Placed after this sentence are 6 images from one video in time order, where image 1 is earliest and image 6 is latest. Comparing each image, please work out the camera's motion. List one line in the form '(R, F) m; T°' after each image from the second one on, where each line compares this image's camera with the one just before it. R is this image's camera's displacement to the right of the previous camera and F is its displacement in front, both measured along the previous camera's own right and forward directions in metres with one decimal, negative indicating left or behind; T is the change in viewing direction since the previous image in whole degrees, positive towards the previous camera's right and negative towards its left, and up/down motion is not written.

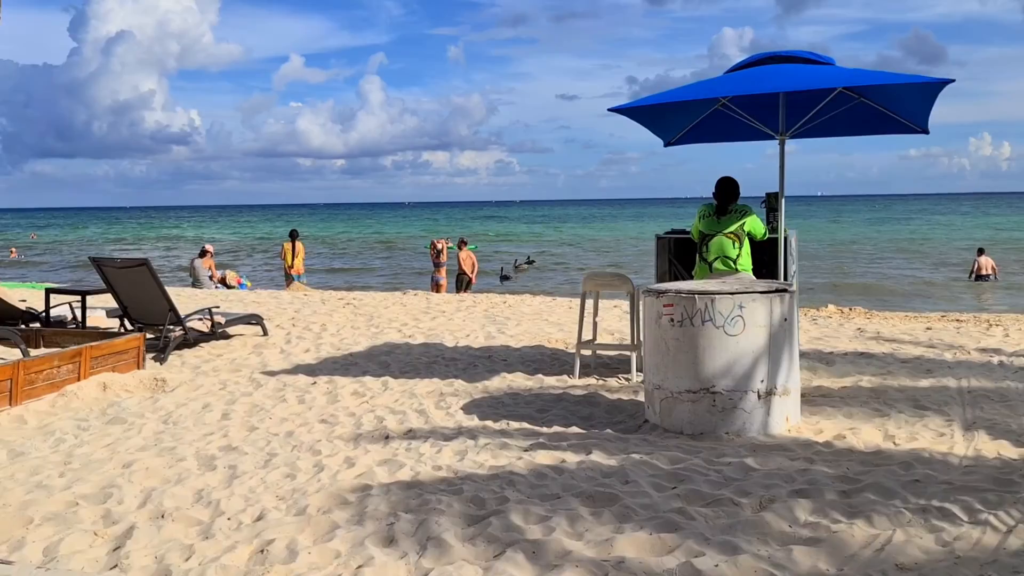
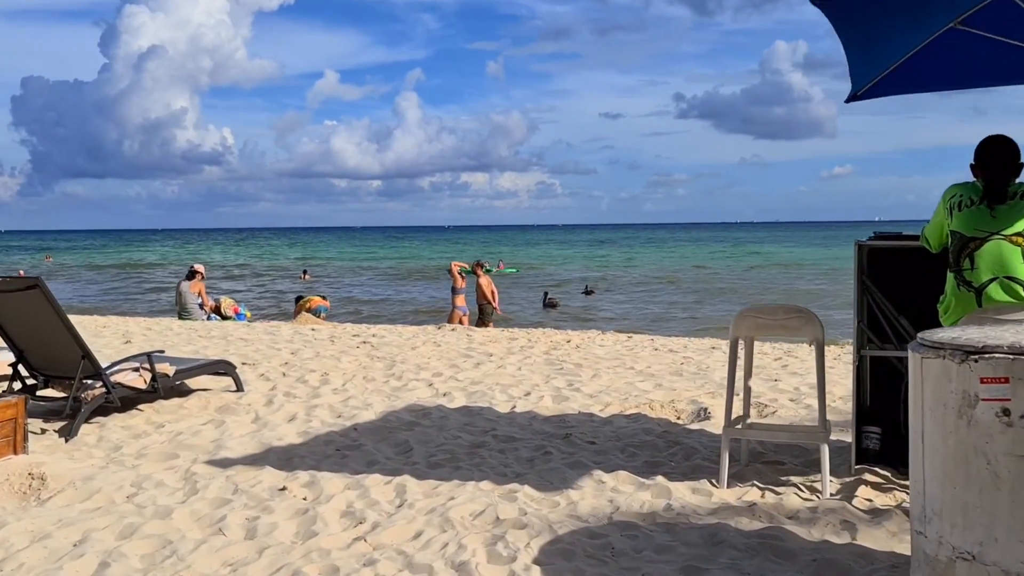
(-0.2, +2.8) m; -2°
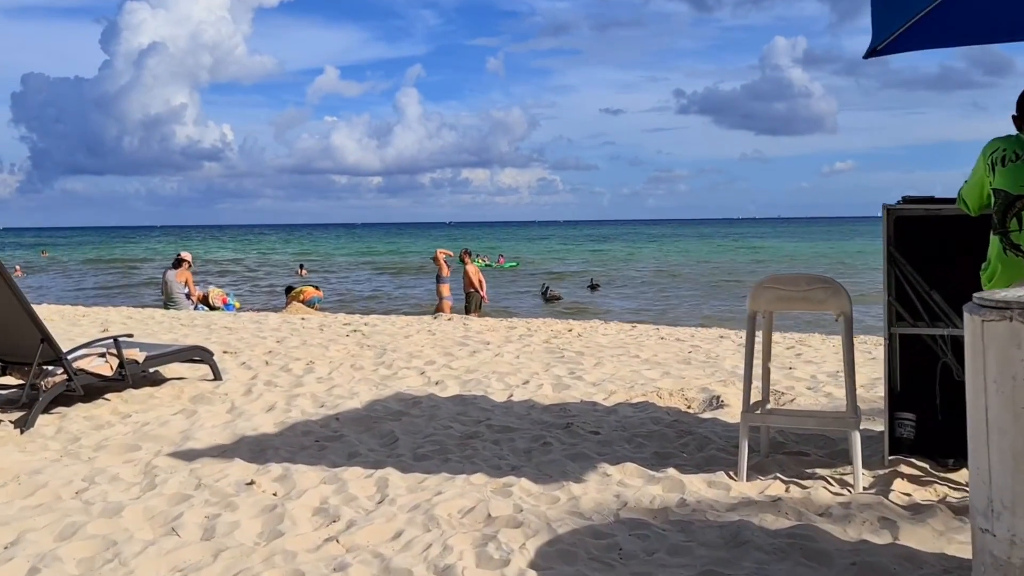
(0.0, +0.4) m; 0°
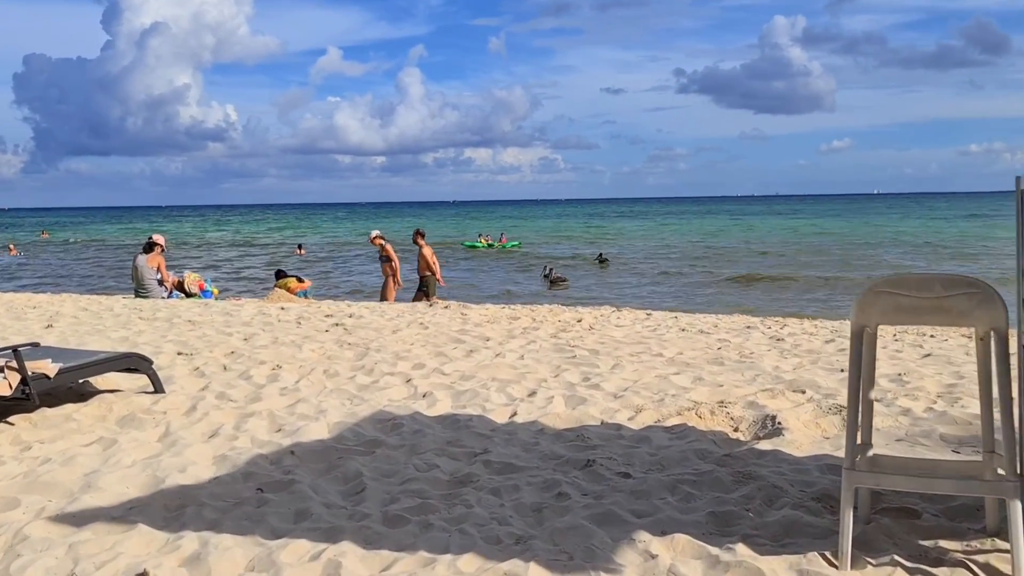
(0.0, +1.1) m; 0°
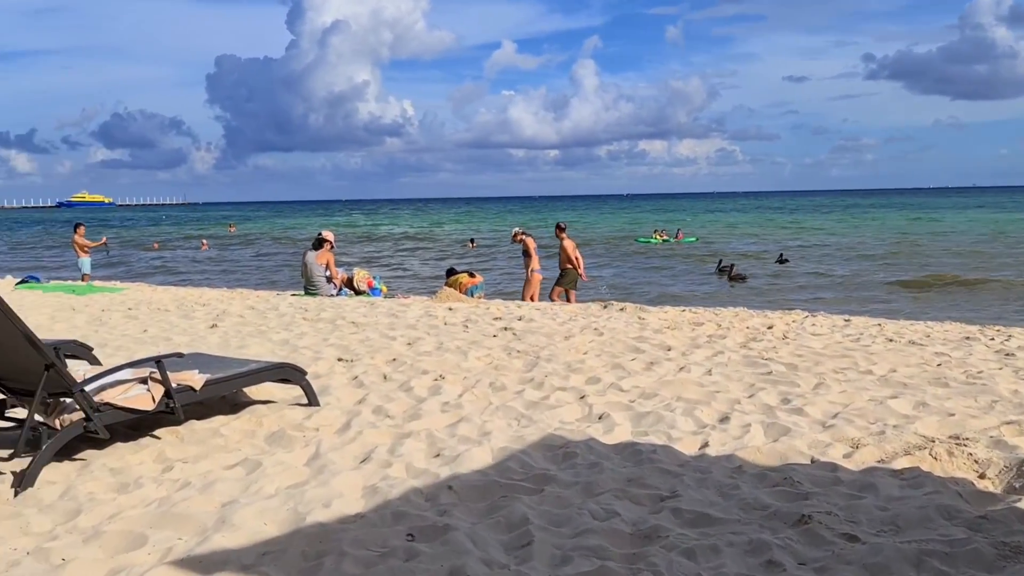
(-0.1, +0.6) m; -9°
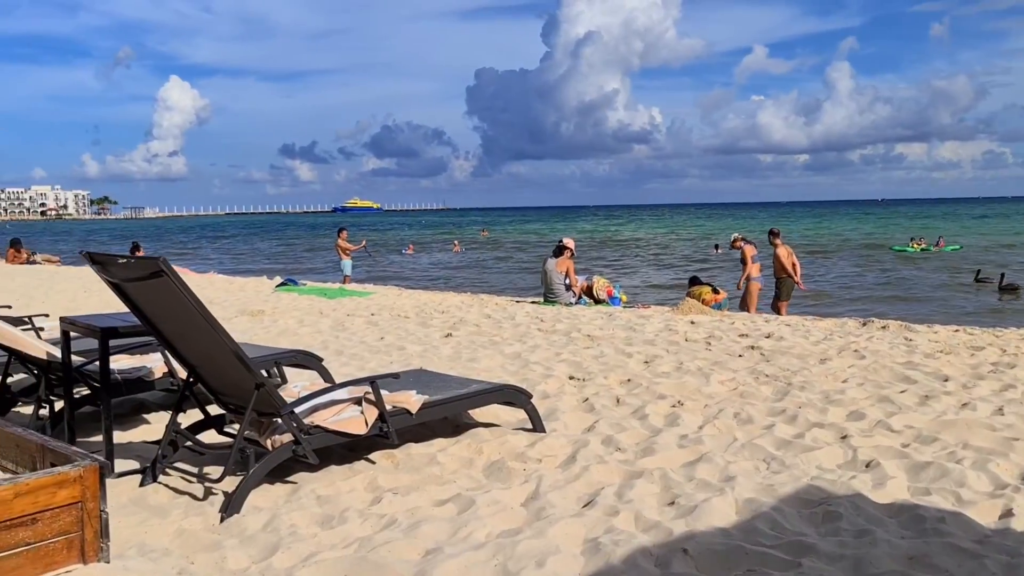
(0.0, +0.6) m; -12°
